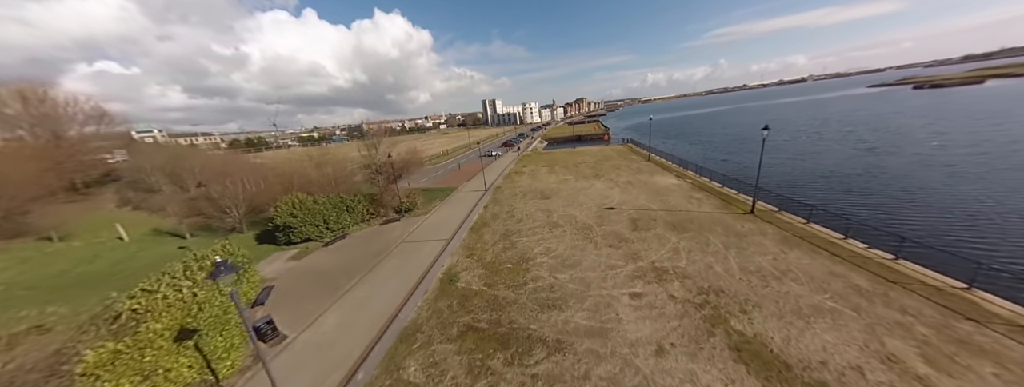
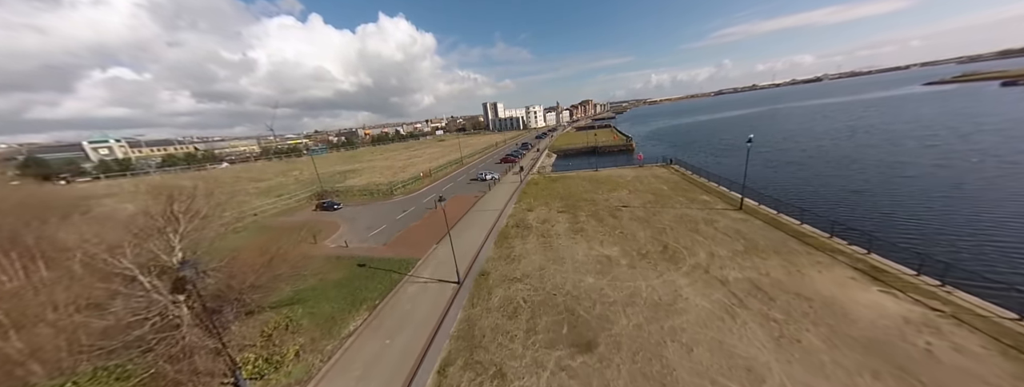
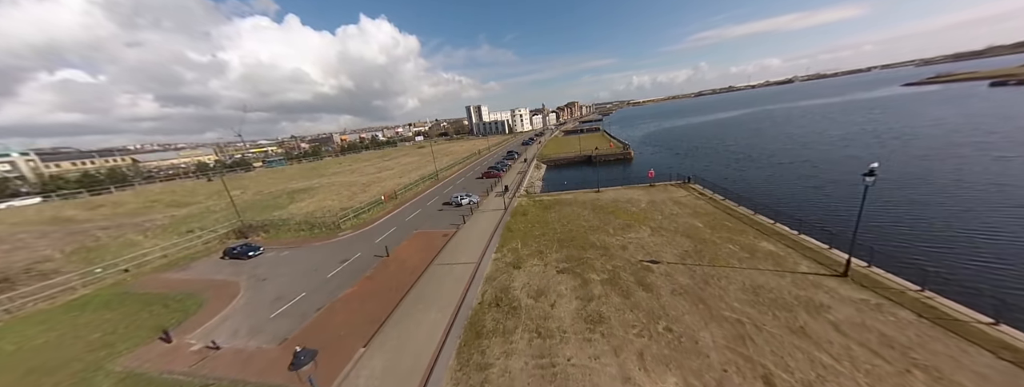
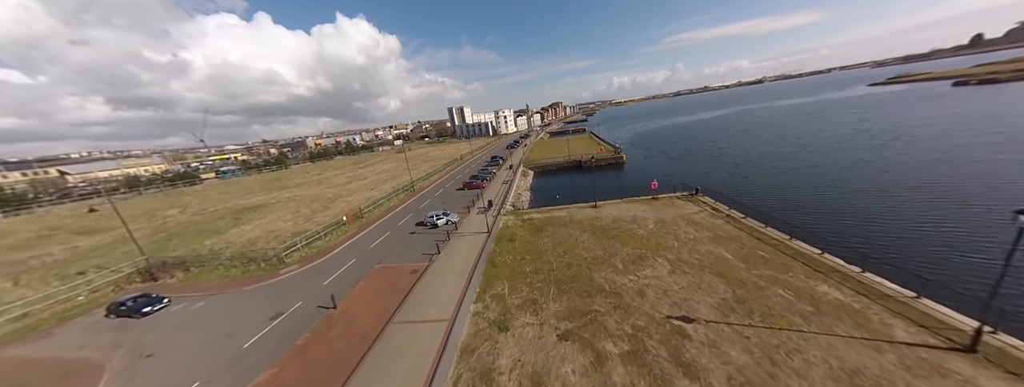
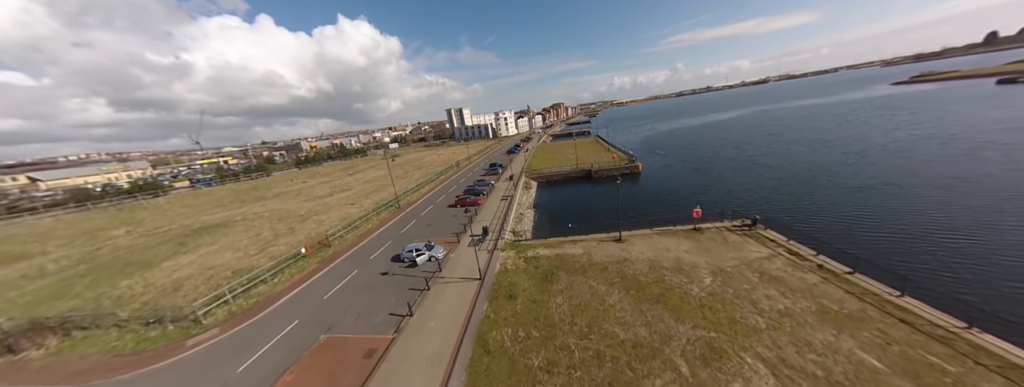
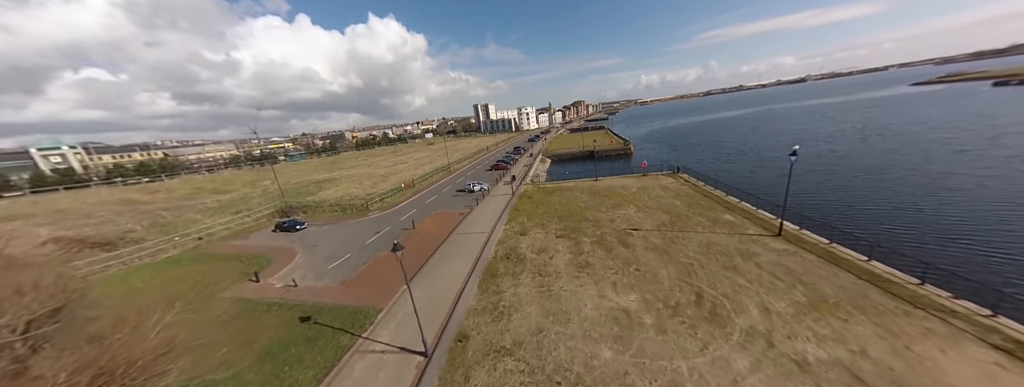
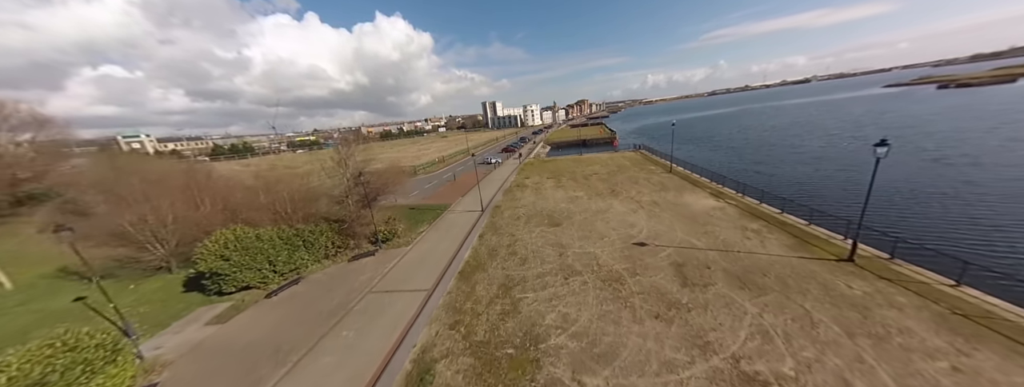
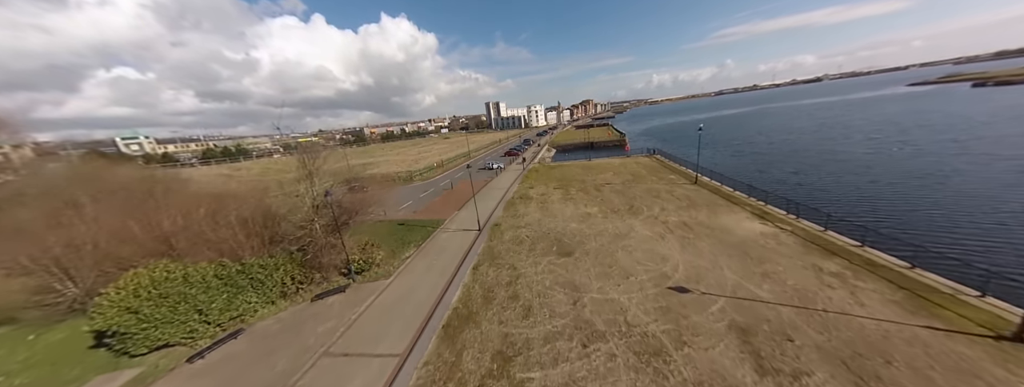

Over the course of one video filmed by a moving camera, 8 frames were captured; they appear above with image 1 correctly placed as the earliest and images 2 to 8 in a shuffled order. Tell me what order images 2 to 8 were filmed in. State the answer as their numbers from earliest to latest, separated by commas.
7, 8, 2, 6, 3, 4, 5
